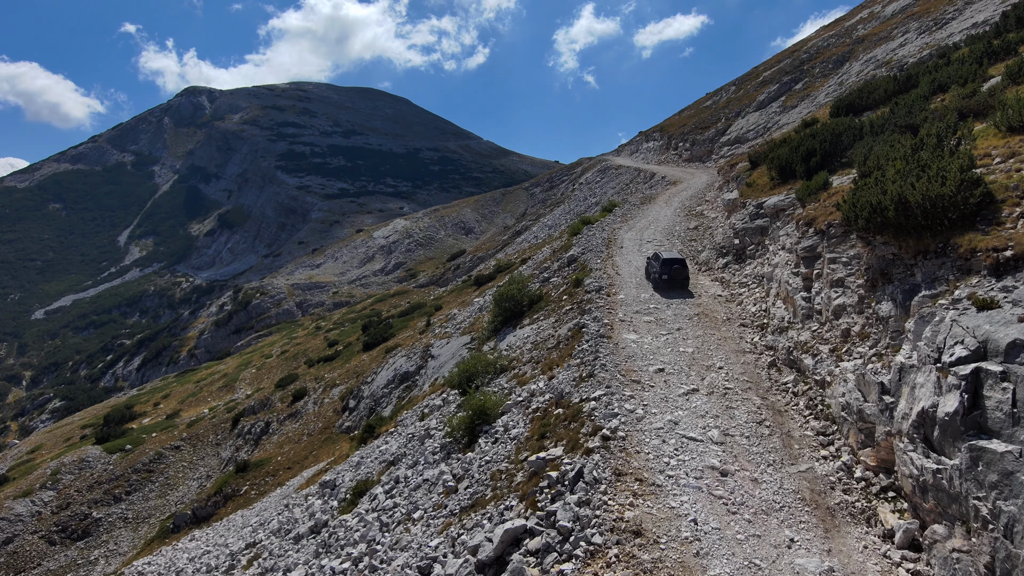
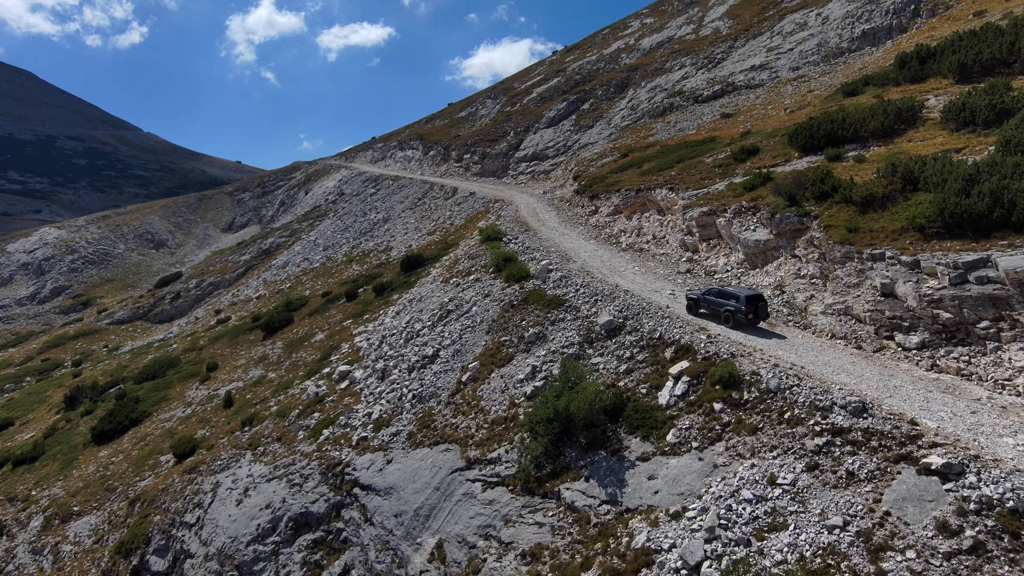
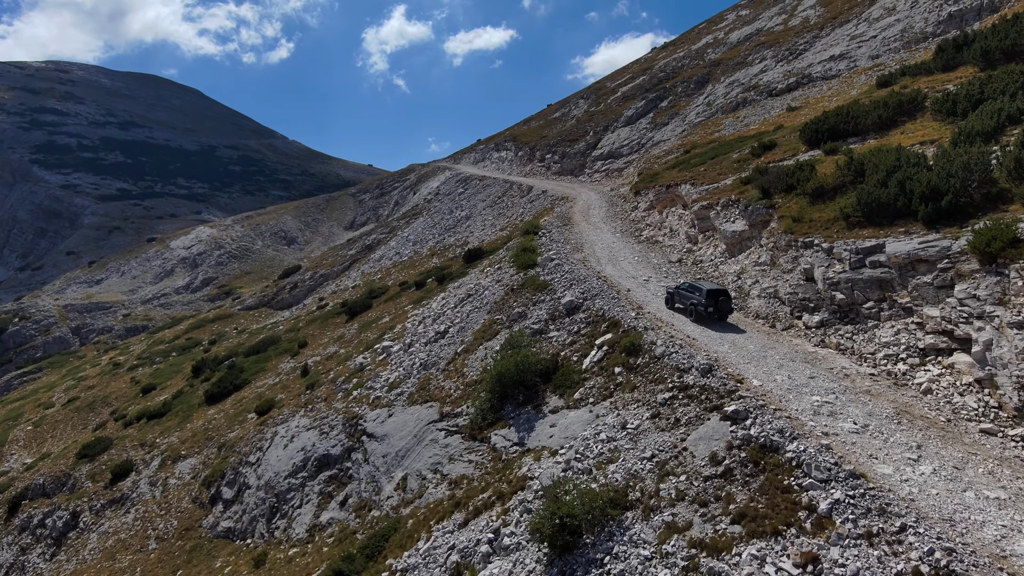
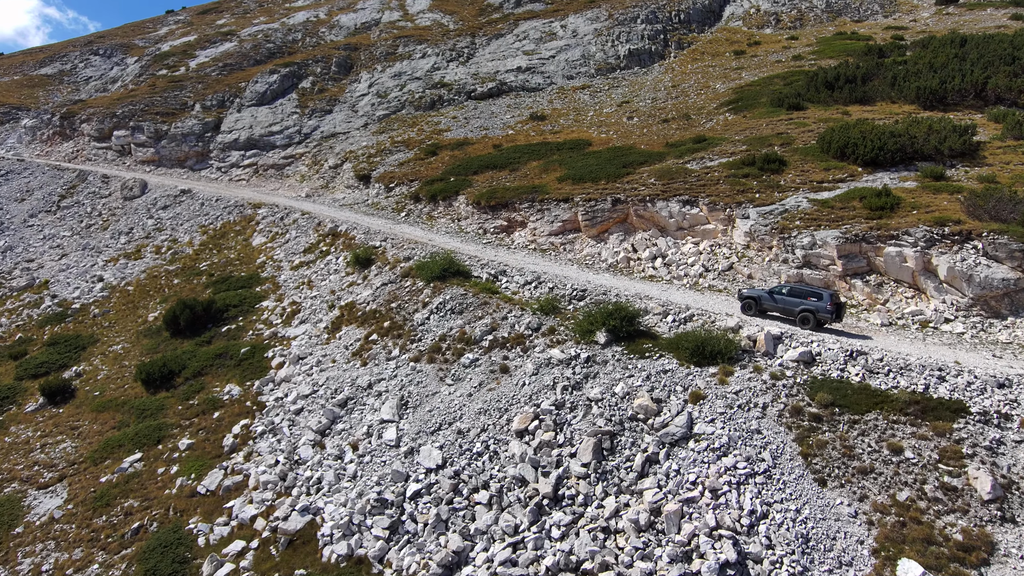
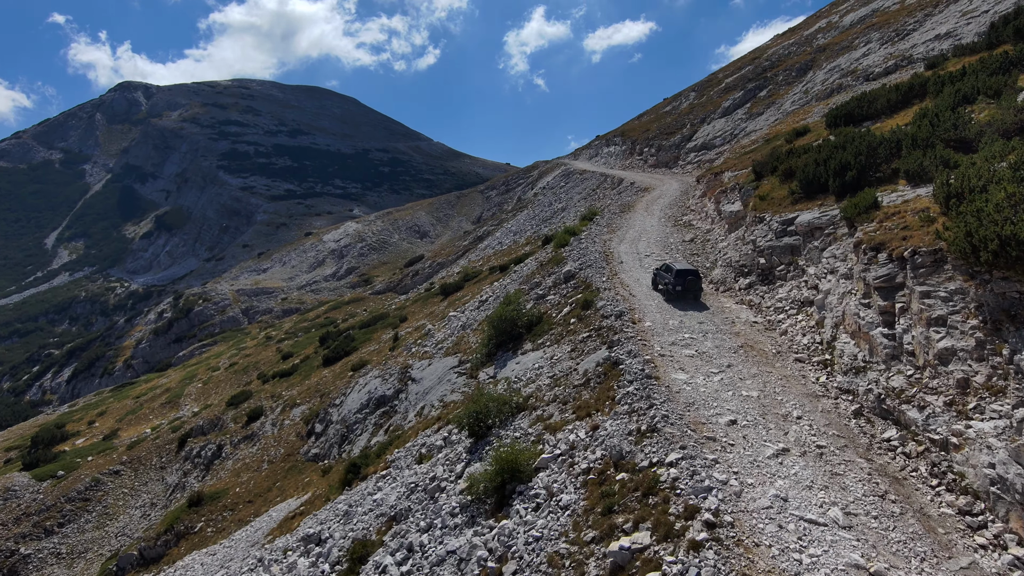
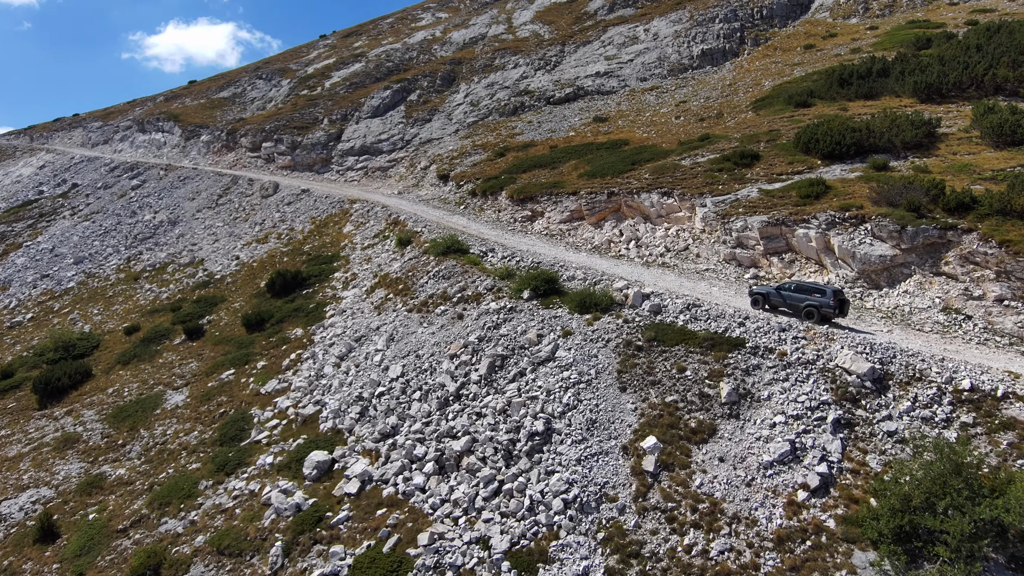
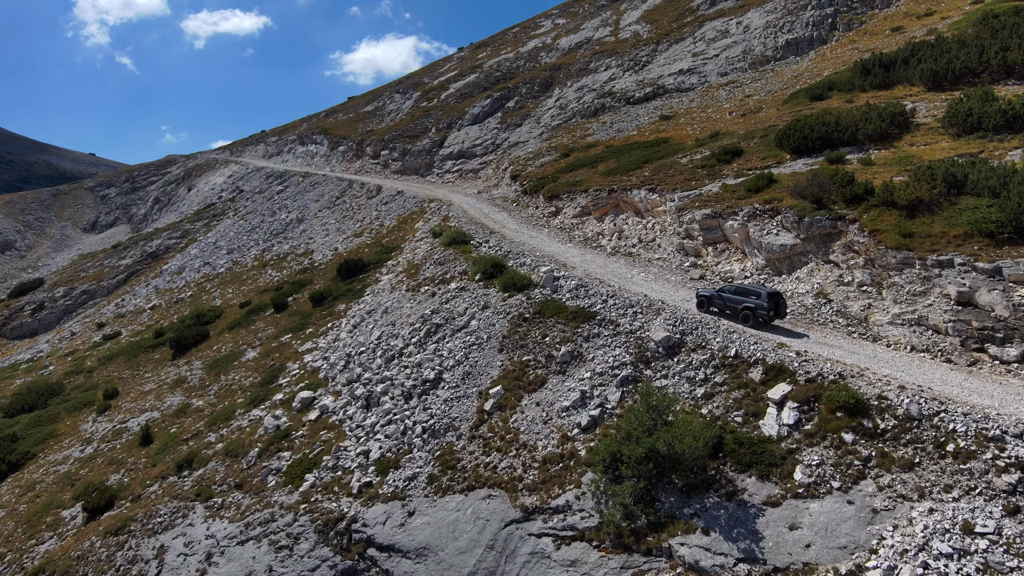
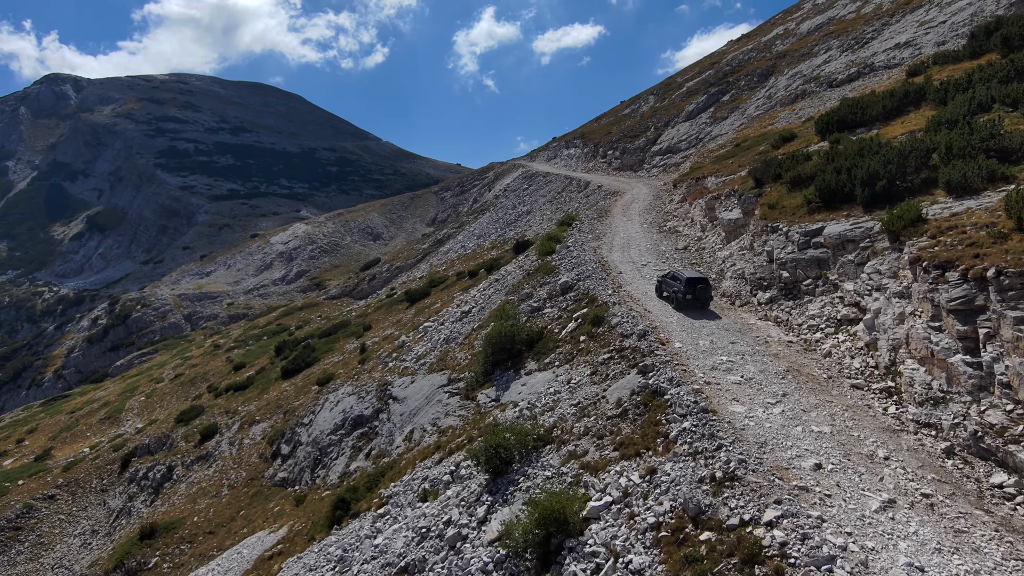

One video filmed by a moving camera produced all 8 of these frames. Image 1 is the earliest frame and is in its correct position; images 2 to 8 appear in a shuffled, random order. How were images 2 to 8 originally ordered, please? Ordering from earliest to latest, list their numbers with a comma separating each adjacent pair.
5, 8, 3, 2, 7, 6, 4
